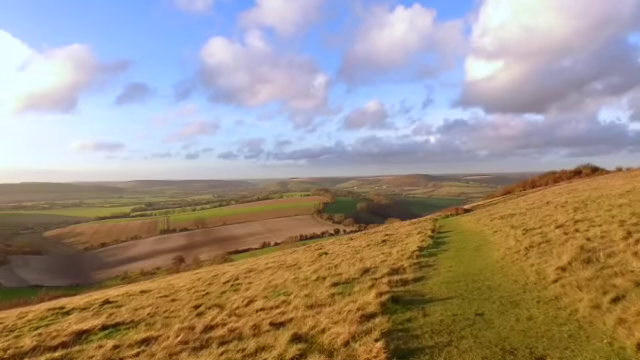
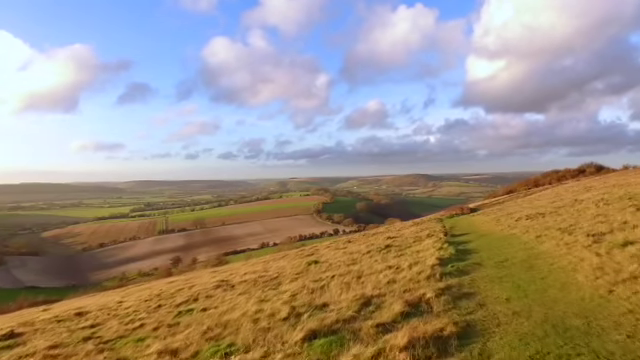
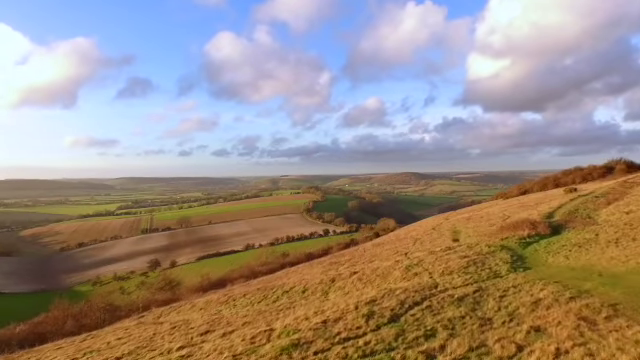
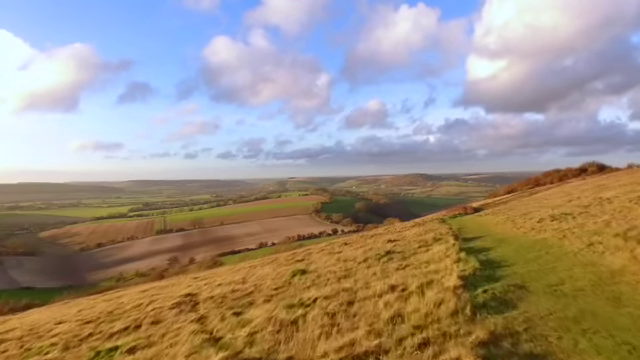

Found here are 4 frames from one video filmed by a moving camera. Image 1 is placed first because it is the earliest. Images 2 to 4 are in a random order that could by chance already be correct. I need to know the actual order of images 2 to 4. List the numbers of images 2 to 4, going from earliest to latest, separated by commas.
2, 4, 3
